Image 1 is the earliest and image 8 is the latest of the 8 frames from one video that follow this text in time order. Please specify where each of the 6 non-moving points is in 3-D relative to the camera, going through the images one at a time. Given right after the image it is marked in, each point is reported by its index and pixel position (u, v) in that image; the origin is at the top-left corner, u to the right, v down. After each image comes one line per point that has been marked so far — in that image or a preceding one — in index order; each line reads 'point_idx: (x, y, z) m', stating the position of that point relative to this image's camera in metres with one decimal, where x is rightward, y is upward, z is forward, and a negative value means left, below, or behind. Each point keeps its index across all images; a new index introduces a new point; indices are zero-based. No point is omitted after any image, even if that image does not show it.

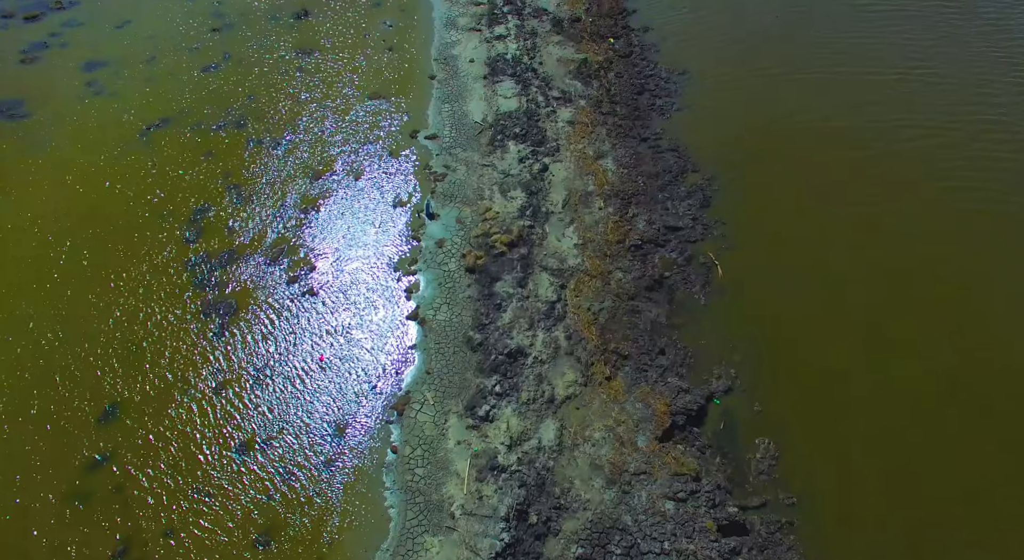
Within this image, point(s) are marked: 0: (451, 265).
0: (-1.2, +0.3, +15.8) m
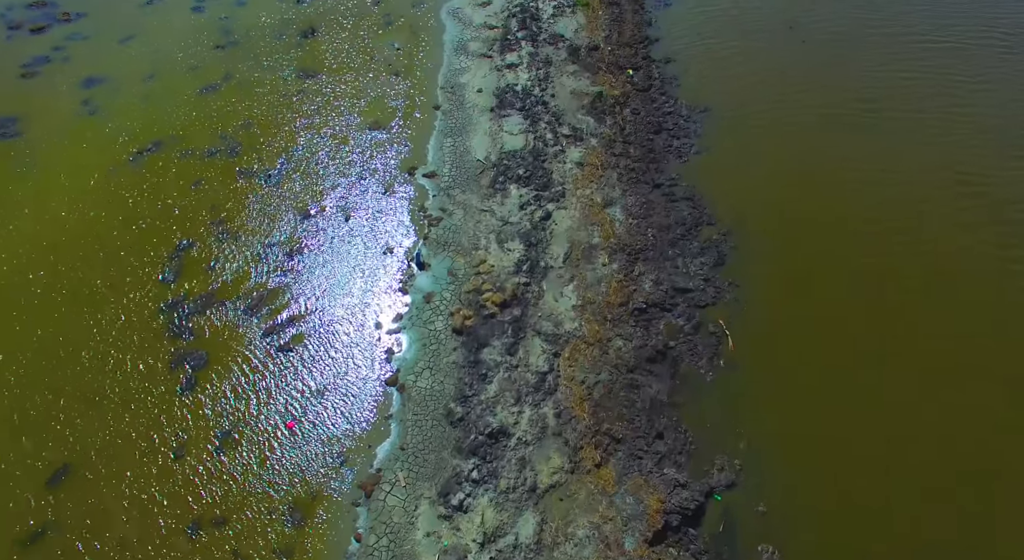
0: (-1.4, -0.8, +14.6) m
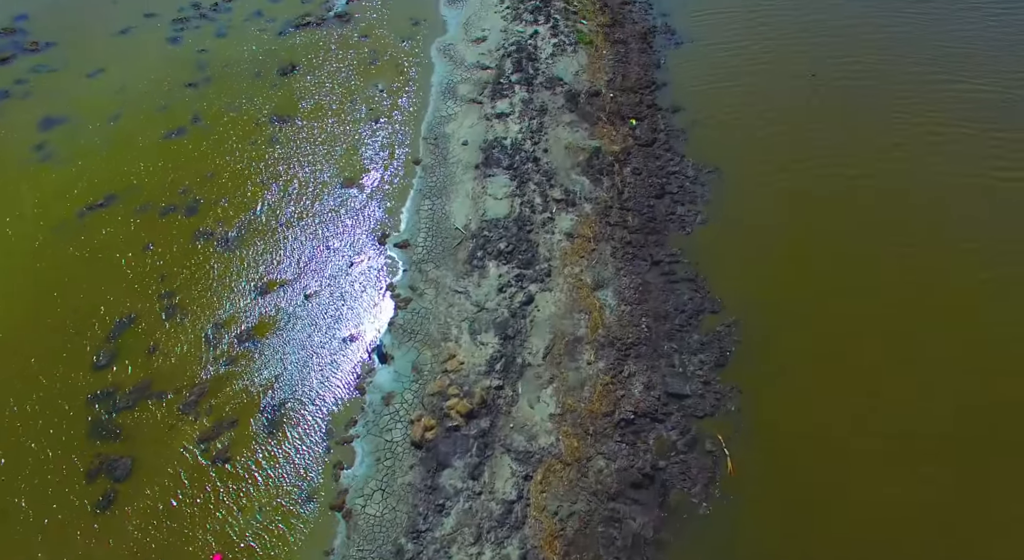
0: (-1.9, -2.4, +12.9) m
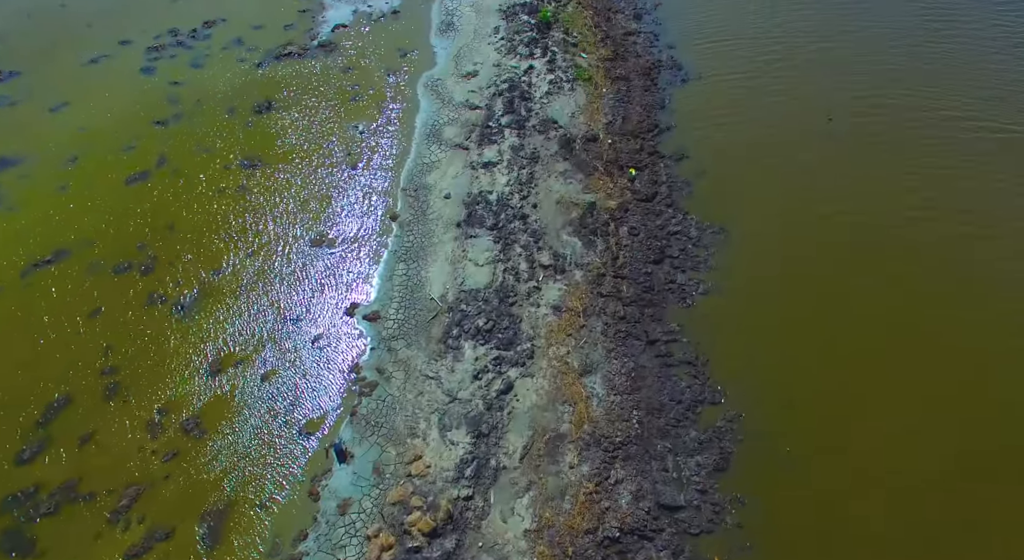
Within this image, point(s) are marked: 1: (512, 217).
0: (-2.3, -3.8, +11.4) m
1: (0.0, +1.2, +15.9) m
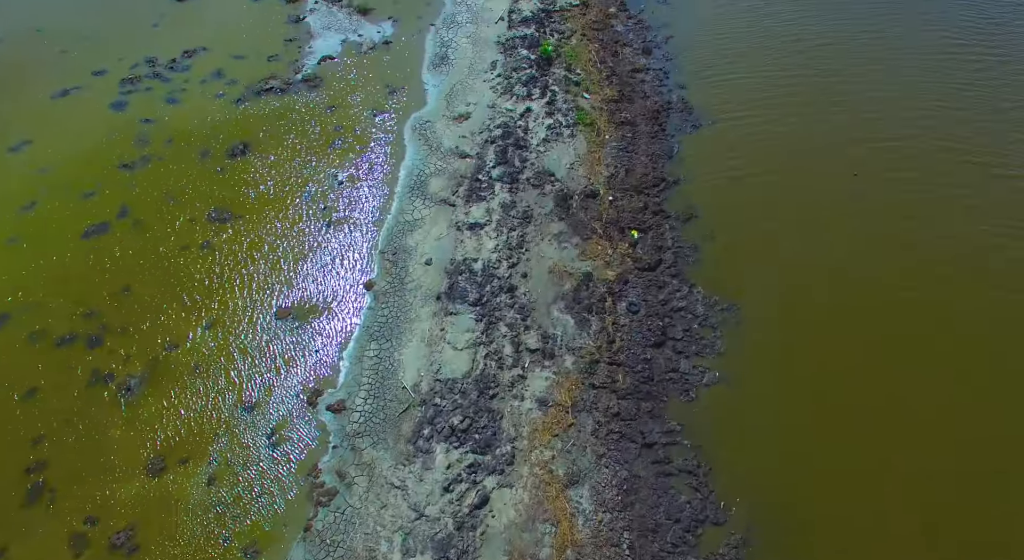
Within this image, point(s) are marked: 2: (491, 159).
0: (-2.7, -5.2, +9.9) m
1: (-0.3, -0.2, +14.4) m
2: (-0.5, +2.5, +17.0) m
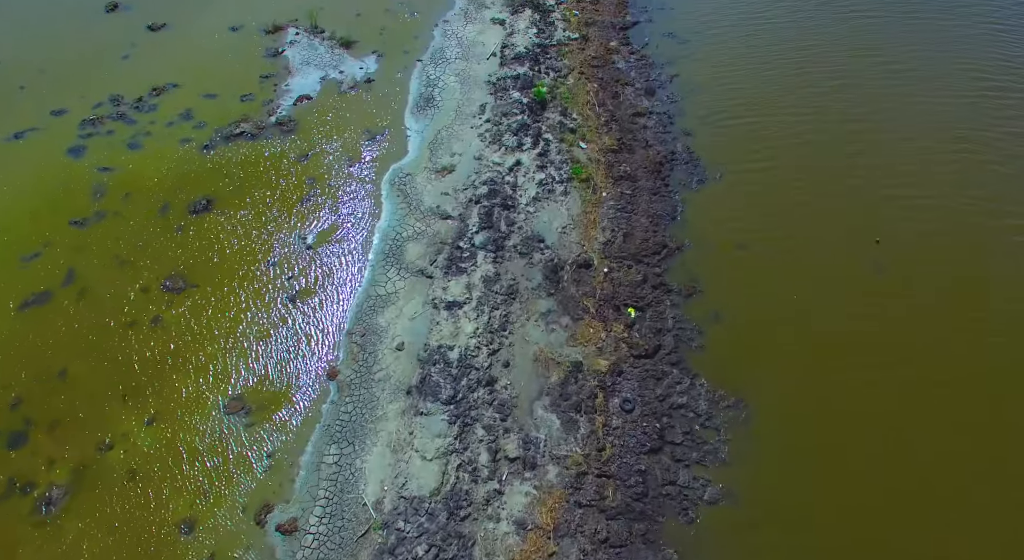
0: (-3.2, -6.7, +8.4) m
1: (-0.6, -1.6, +12.8) m
2: (-0.7, +1.1, +15.4) m
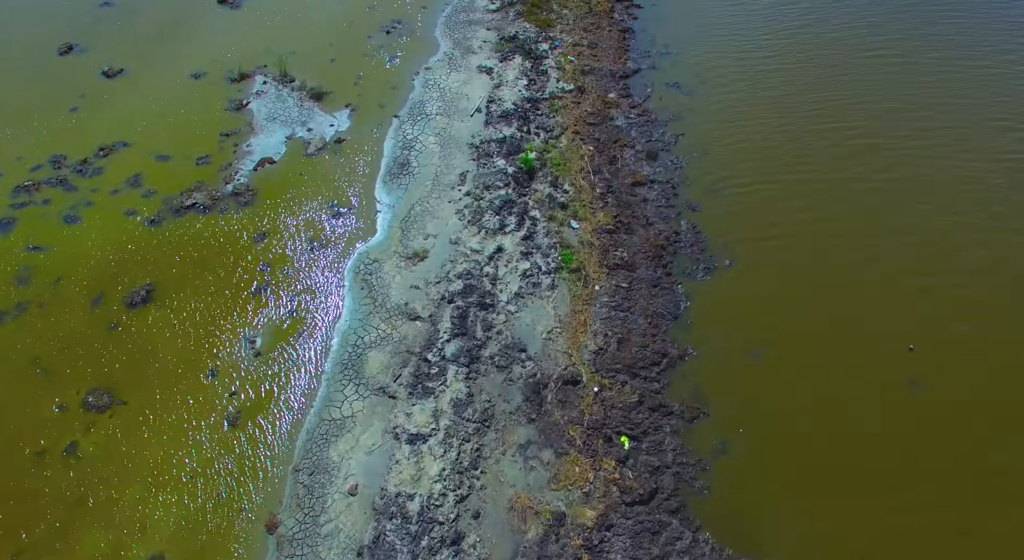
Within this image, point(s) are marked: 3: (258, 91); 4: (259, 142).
0: (-3.6, -8.6, +6.6) m
1: (-1.0, -3.5, +10.9) m
2: (-1.1, -0.8, +13.5) m
3: (-6.1, +4.6, +19.4) m
4: (-5.6, +3.1, +17.9) m
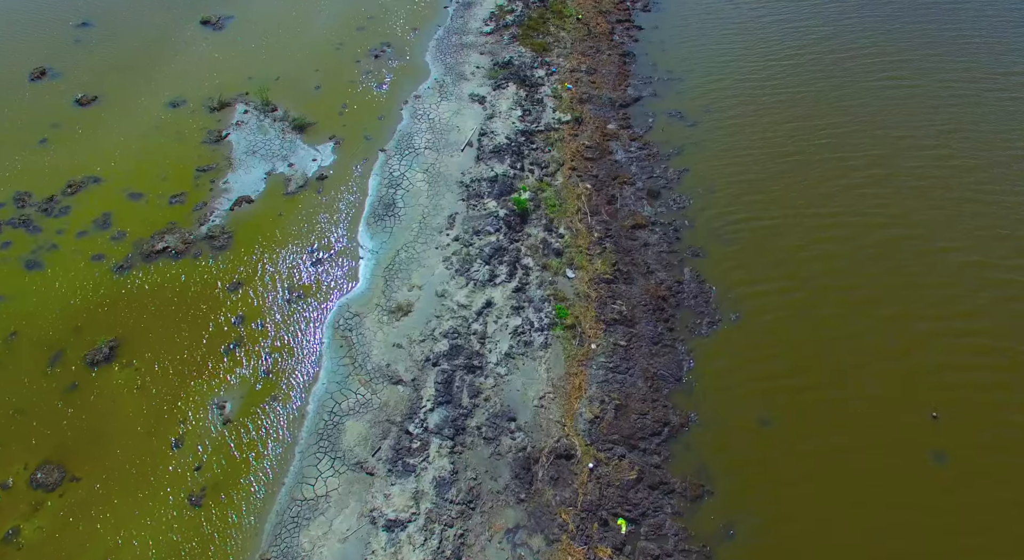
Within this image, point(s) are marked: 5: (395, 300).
0: (-3.8, -9.6, +5.6) m
1: (-1.2, -4.5, +9.9) m
2: (-1.3, -1.8, +12.5) m
3: (-6.3, +3.6, +18.4) m
4: (-5.8, +2.1, +16.9) m
5: (-2.0, -0.3, +14.1) m
